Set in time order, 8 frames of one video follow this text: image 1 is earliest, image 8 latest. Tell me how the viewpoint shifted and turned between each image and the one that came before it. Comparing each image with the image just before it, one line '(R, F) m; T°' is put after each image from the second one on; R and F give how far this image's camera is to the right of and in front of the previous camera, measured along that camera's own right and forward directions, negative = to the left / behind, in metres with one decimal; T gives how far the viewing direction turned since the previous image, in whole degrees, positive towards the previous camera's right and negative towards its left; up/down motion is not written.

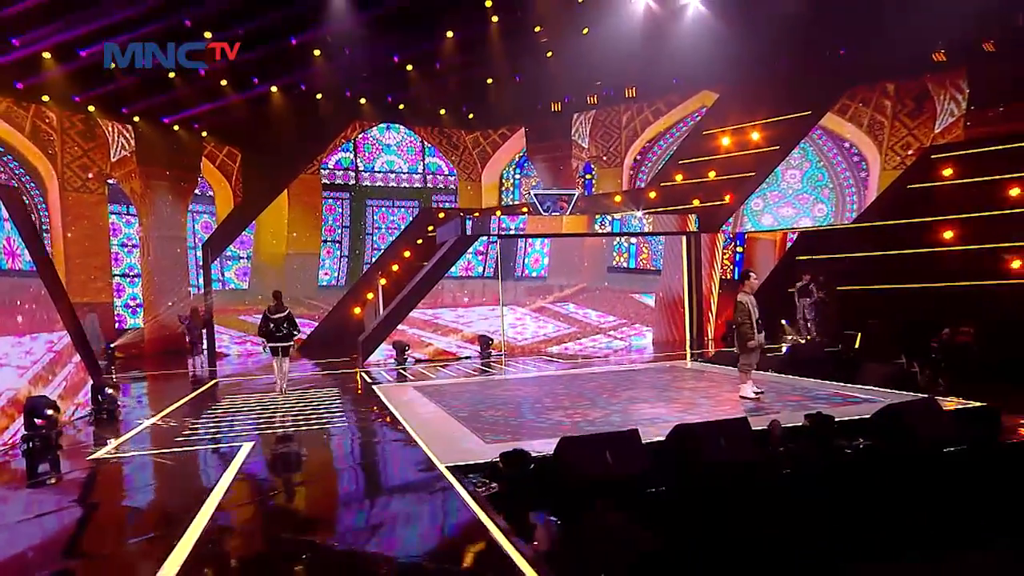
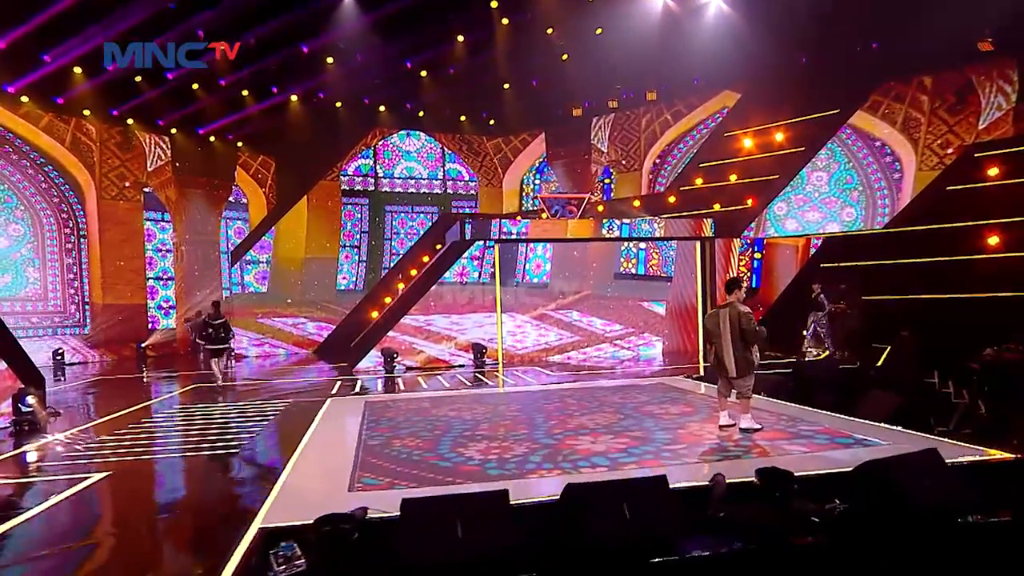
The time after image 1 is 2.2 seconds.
(+0.9, +0.2) m; -6°
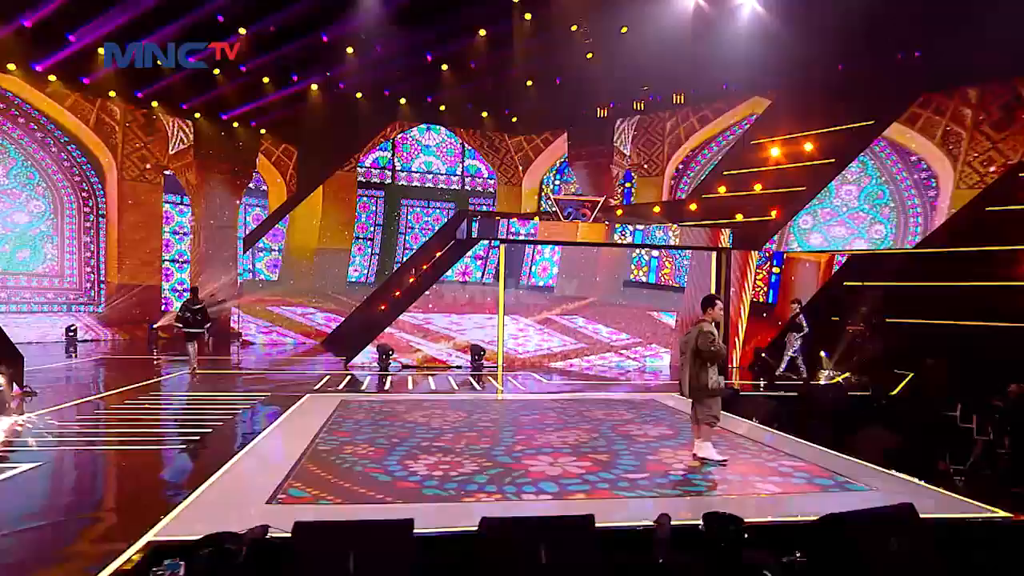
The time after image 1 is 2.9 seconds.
(+0.4, +0.2) m; -3°
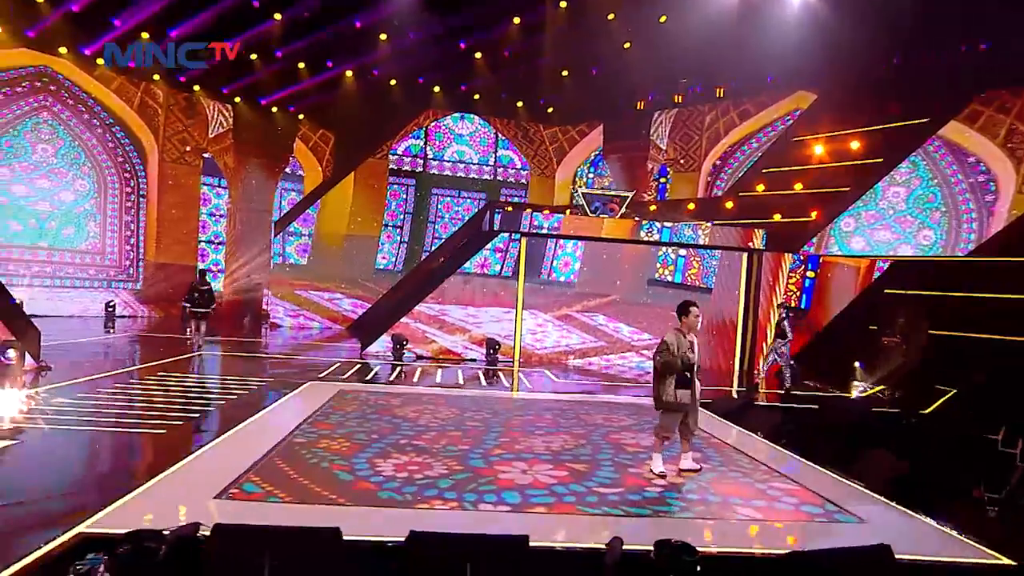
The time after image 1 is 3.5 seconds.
(+0.3, +0.2) m; -4°
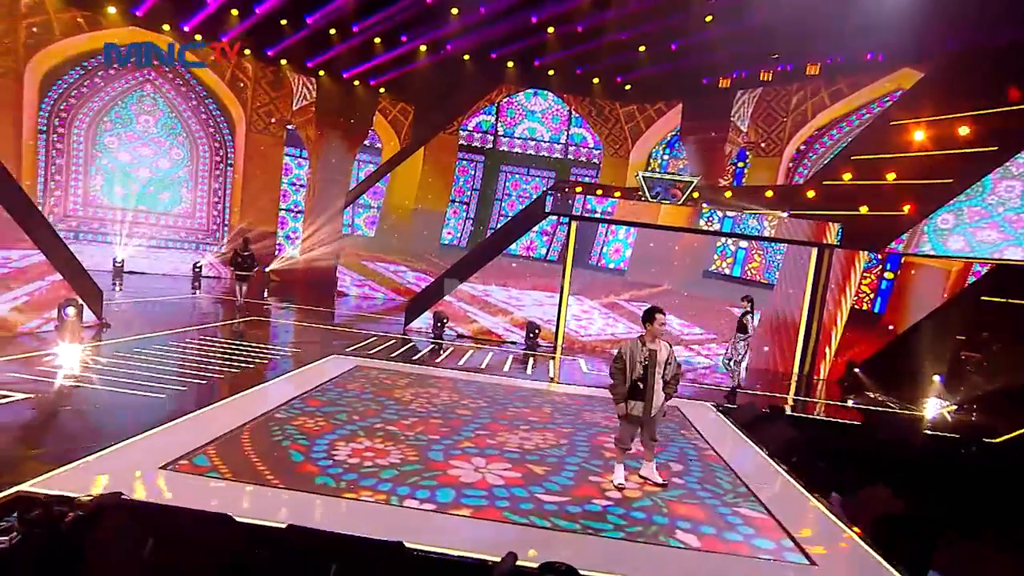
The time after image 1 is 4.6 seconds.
(+0.6, +0.1) m; -9°
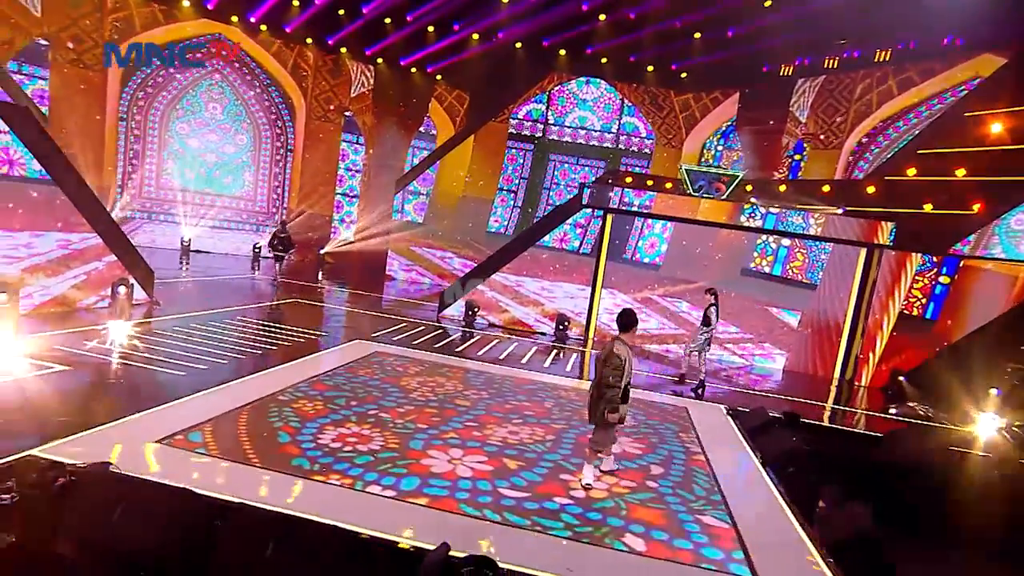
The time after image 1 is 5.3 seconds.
(+0.4, -0.1) m; -6°
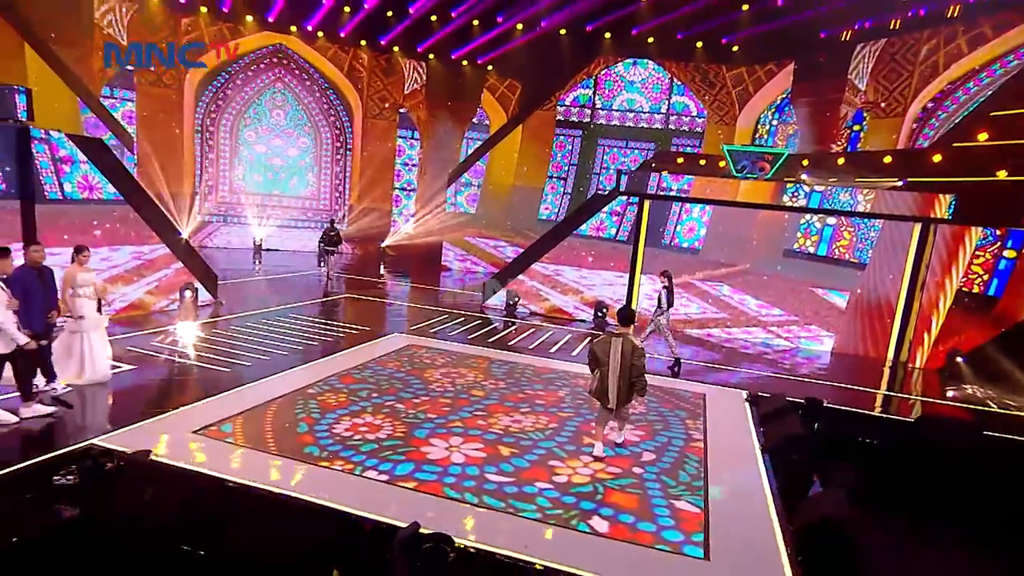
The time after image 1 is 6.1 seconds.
(+0.5, -0.2) m; -7°
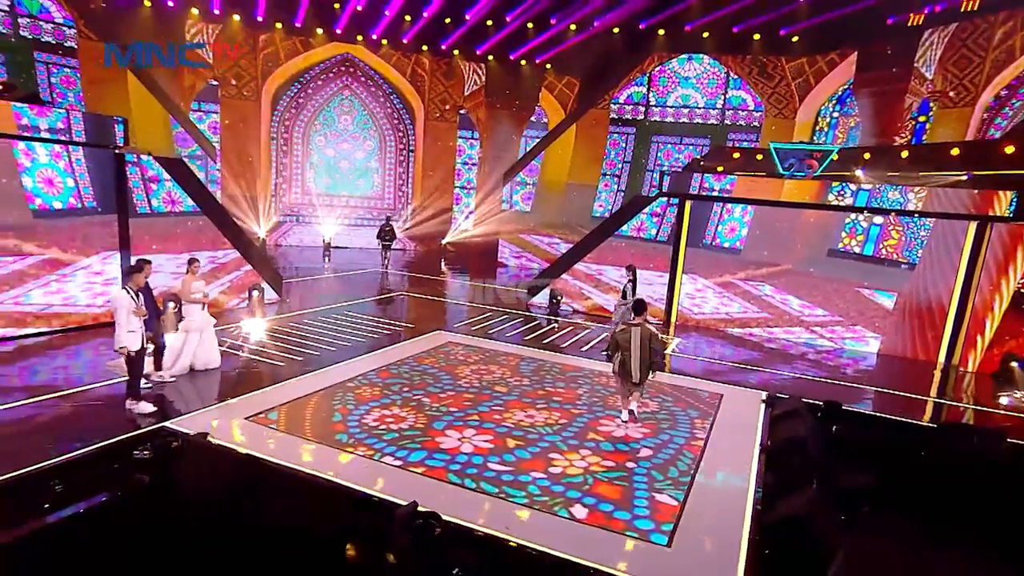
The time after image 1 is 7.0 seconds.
(+0.4, -0.3) m; -7°
